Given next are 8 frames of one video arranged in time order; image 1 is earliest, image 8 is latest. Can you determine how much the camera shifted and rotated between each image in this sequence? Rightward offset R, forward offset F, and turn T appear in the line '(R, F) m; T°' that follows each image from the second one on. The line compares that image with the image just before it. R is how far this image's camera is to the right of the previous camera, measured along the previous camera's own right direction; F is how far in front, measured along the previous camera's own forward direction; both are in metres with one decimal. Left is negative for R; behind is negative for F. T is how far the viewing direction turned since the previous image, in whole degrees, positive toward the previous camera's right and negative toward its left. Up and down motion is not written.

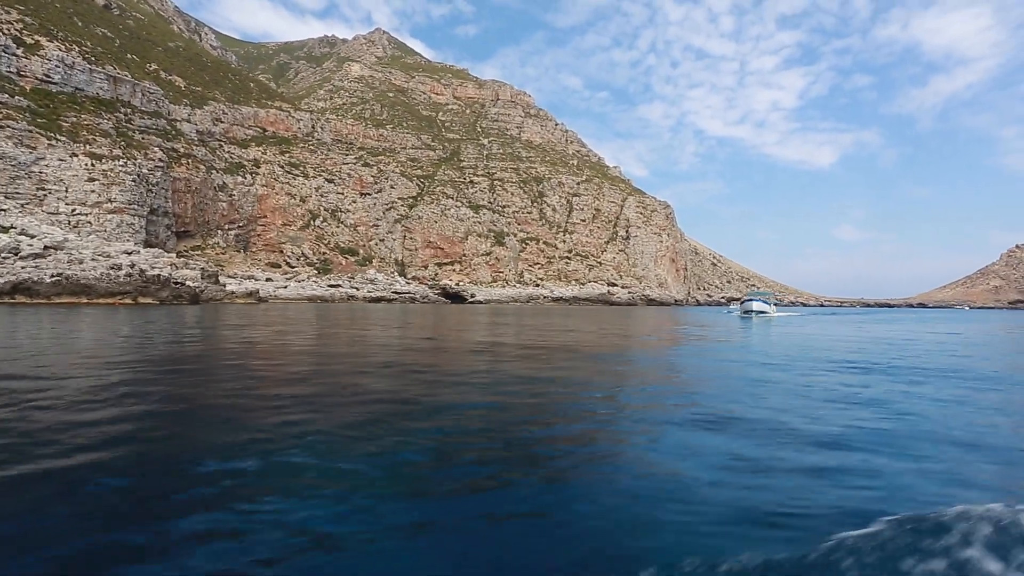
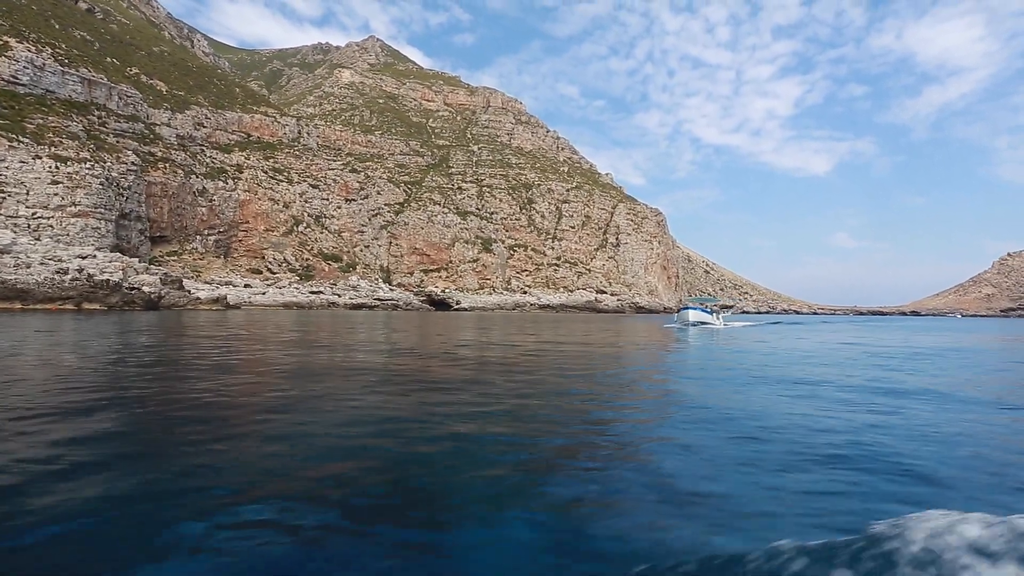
(+1.1, +0.5) m; 0°
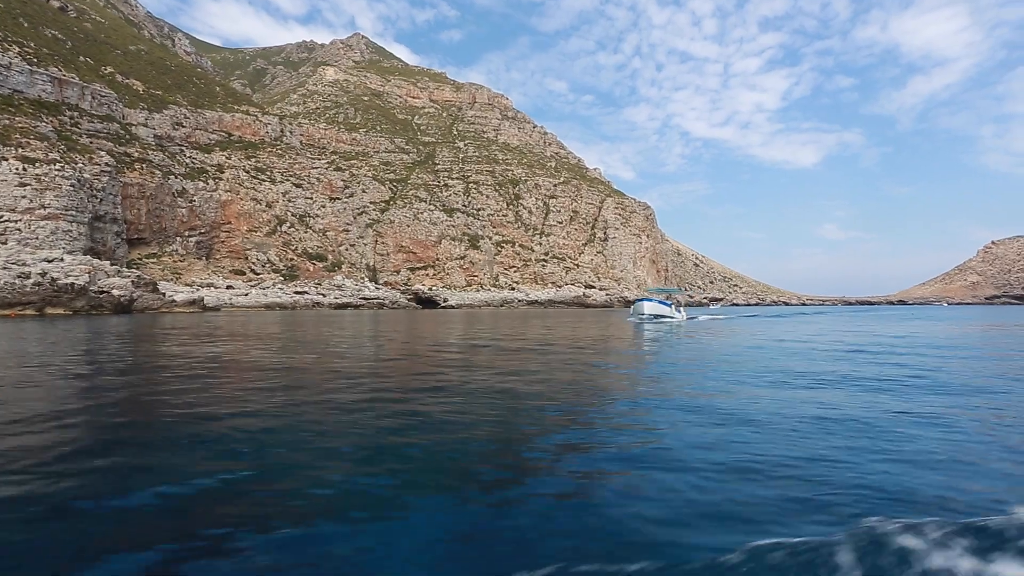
(+0.4, +0.3) m; +1°
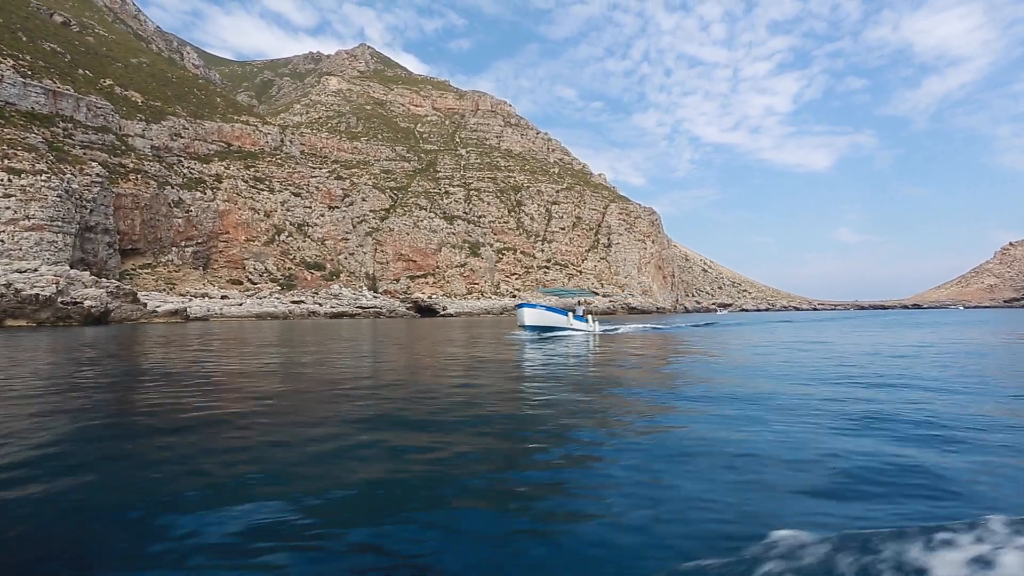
(+1.1, +0.6) m; -1°
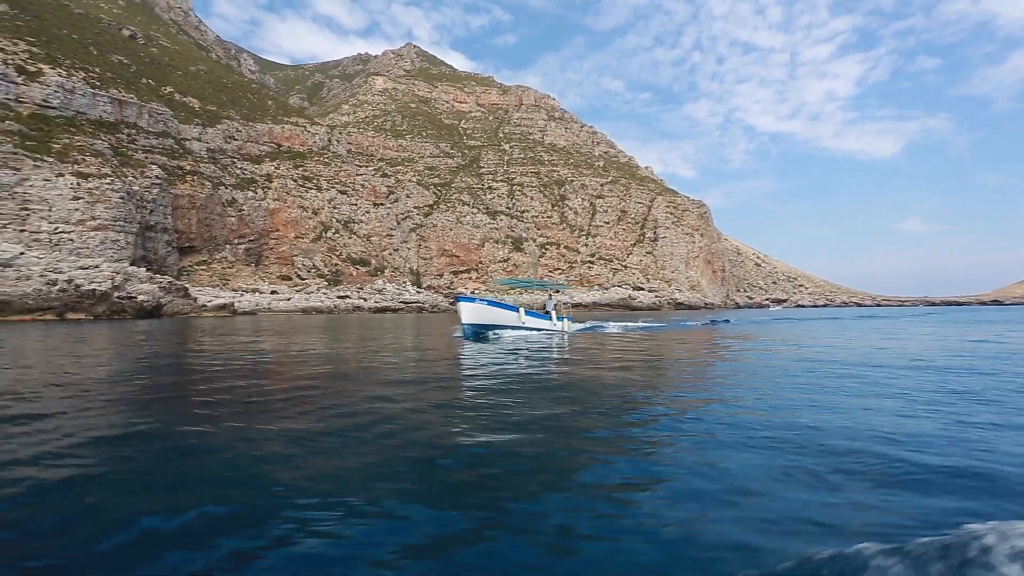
(+0.5, +0.2) m; -5°
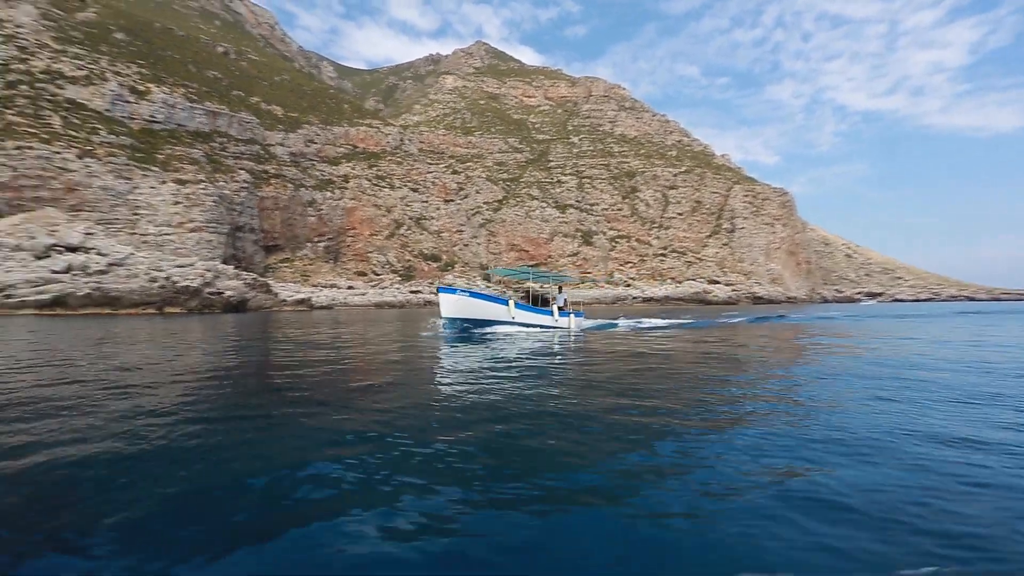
(+0.2, +0.2) m; -7°
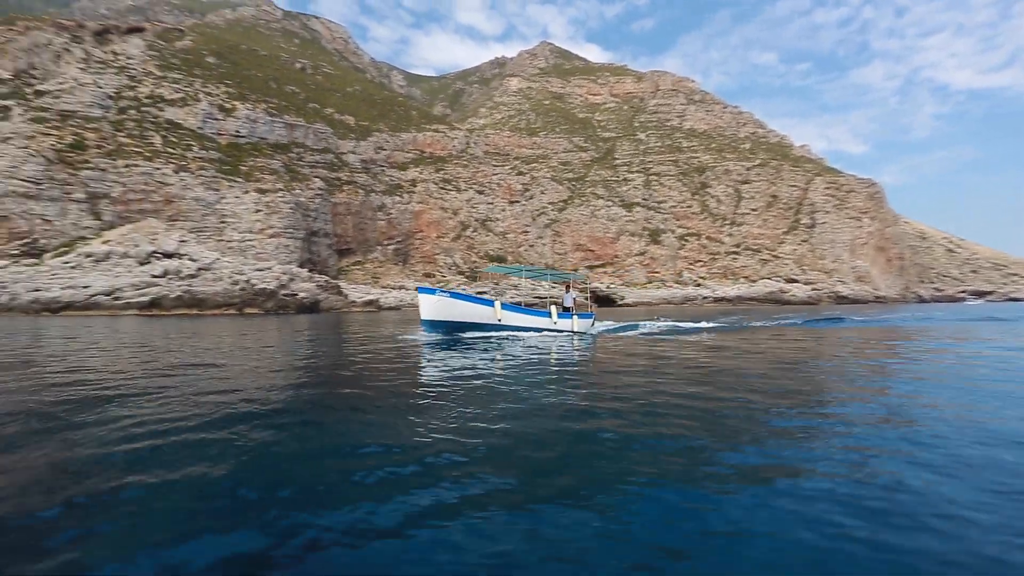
(+0.3, +0.1) m; -7°
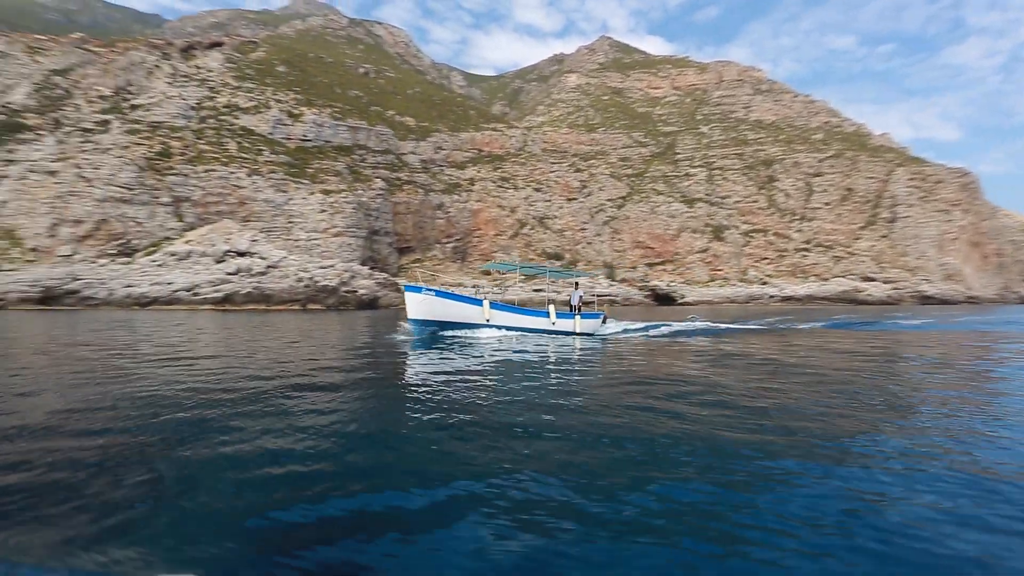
(+0.1, +0.1) m; -6°
